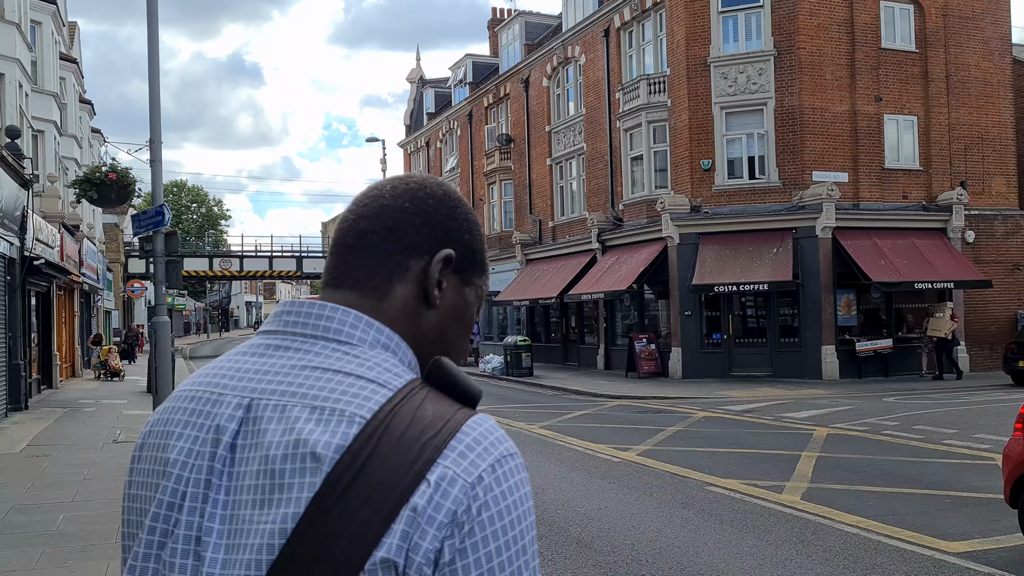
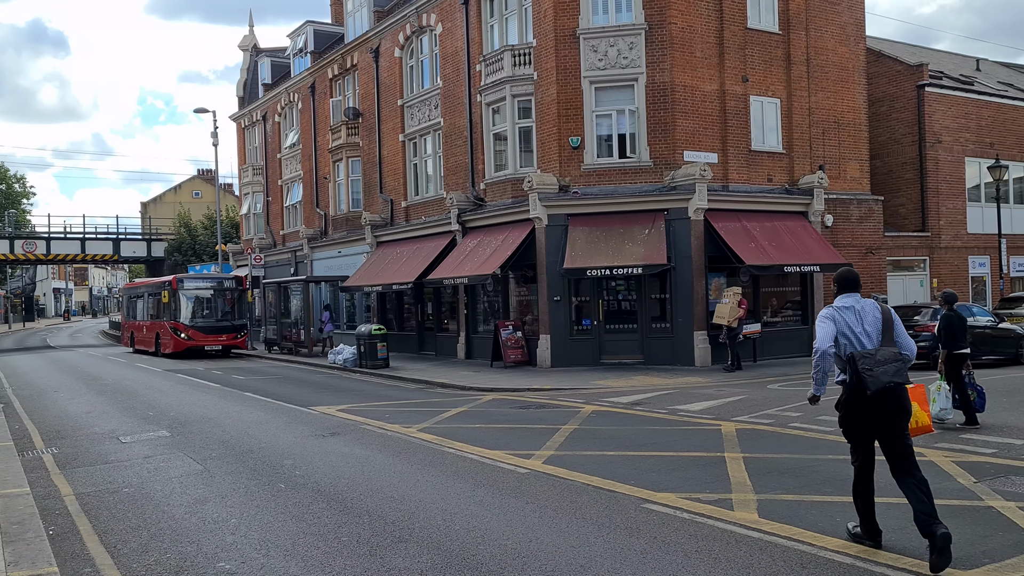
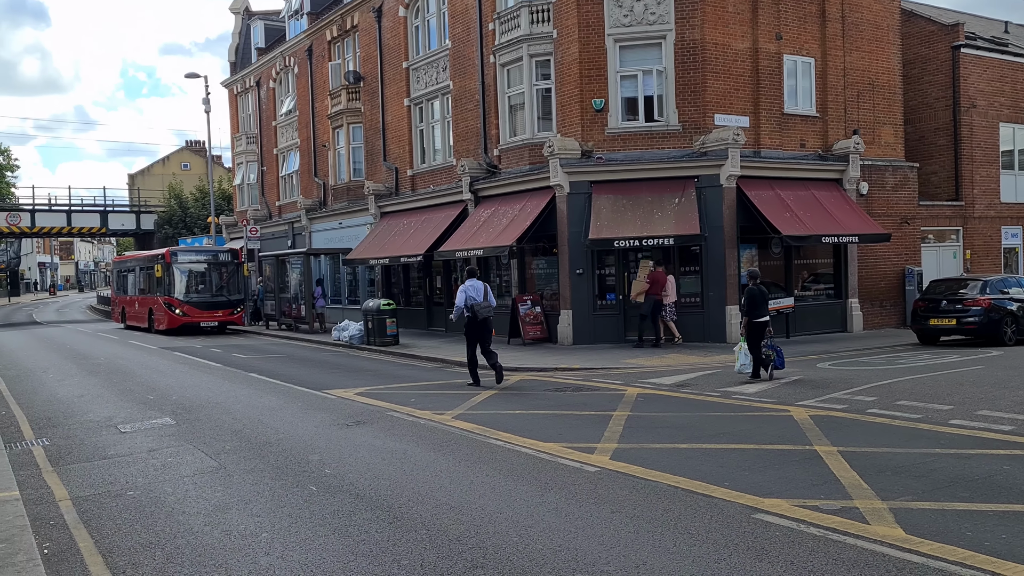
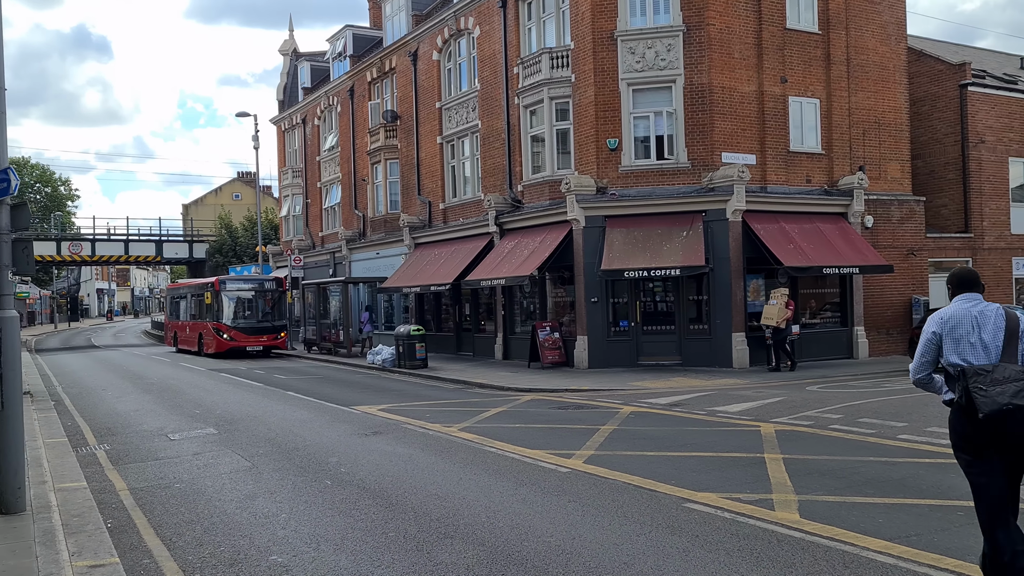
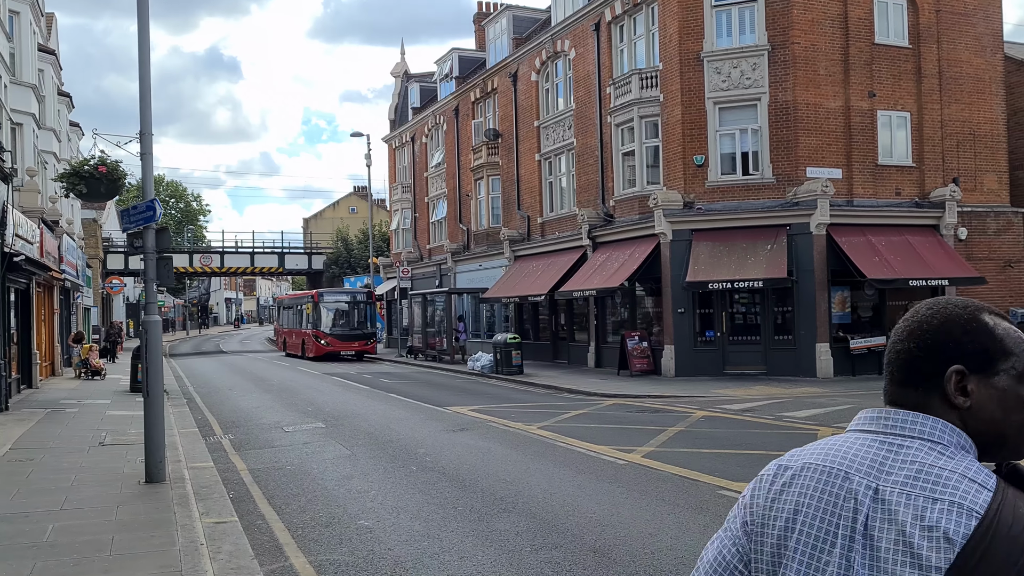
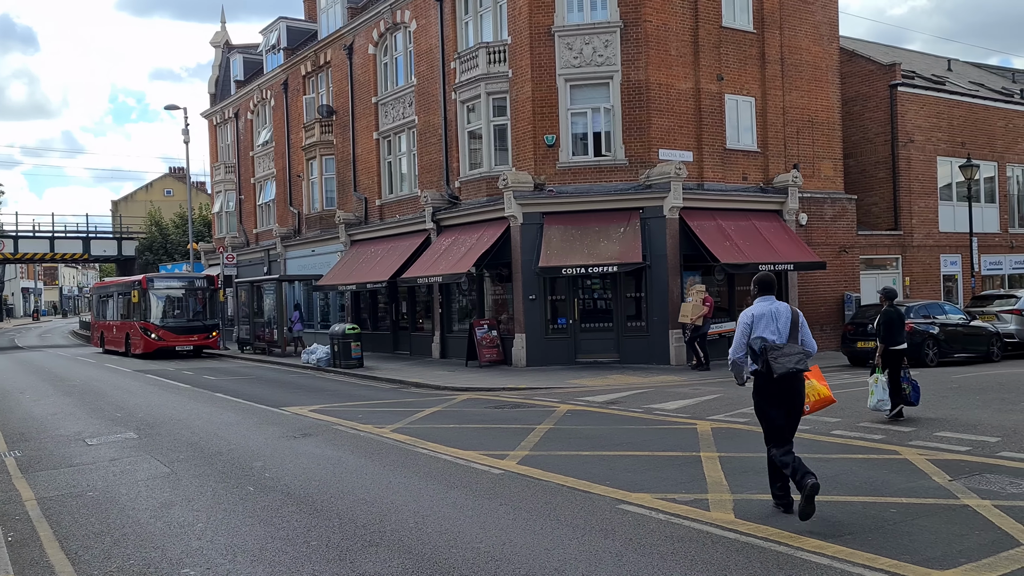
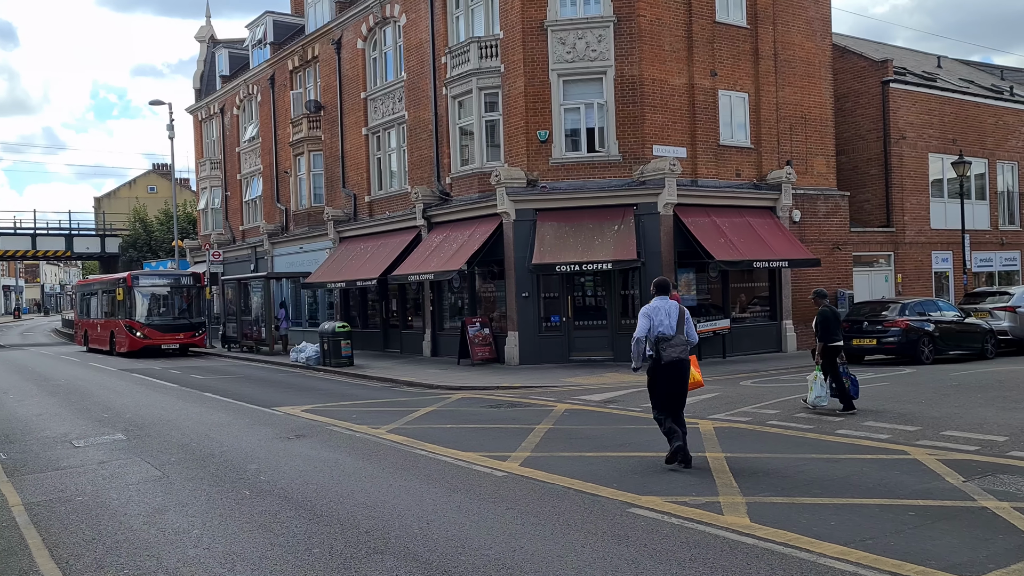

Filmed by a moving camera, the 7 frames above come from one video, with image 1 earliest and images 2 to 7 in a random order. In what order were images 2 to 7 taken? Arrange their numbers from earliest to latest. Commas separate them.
5, 4, 2, 6, 7, 3
